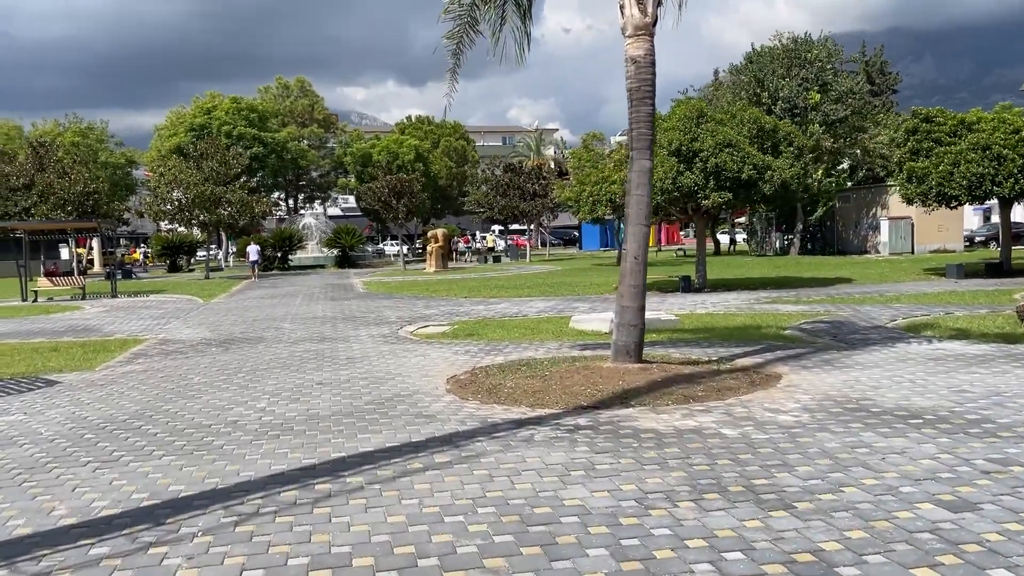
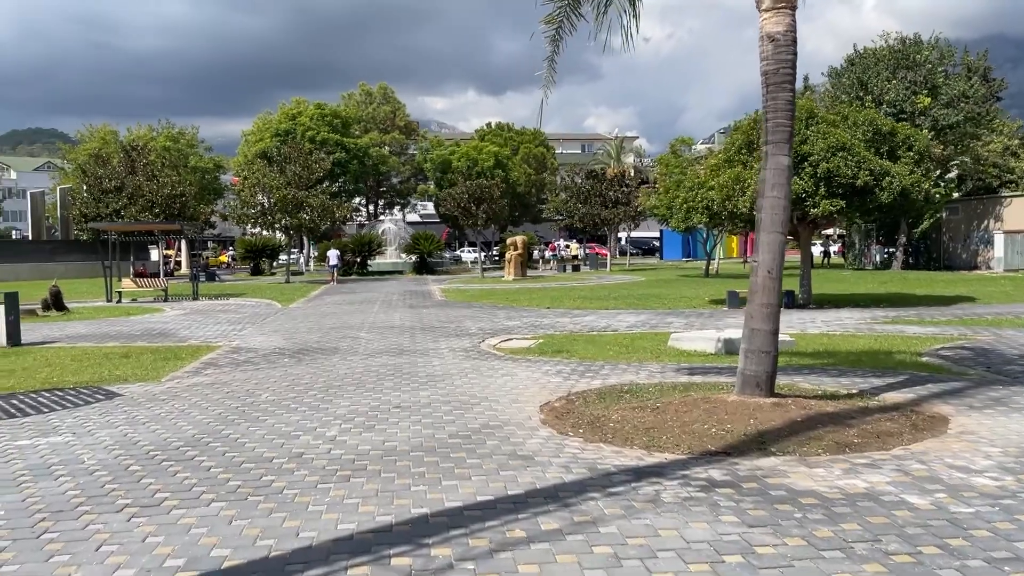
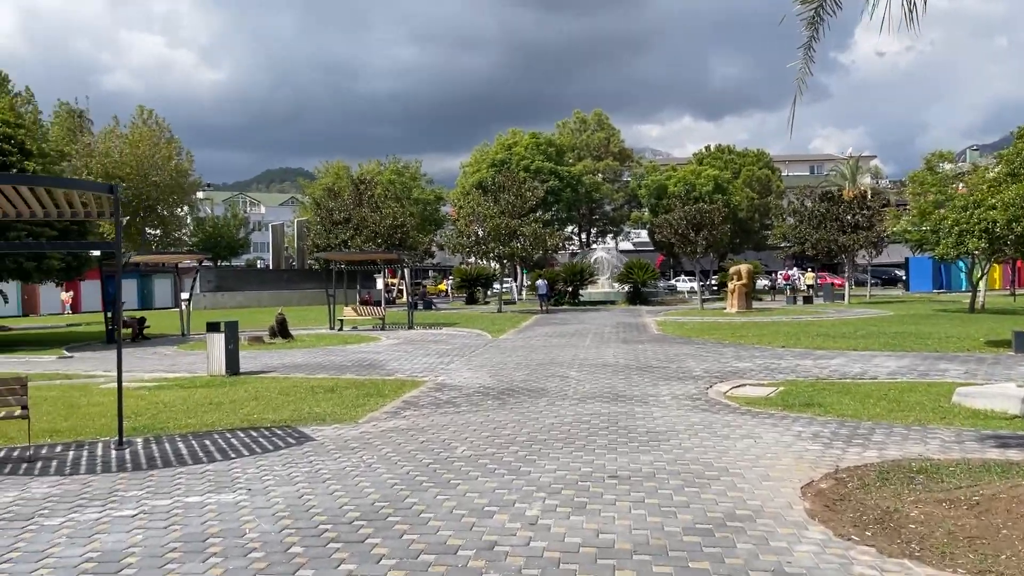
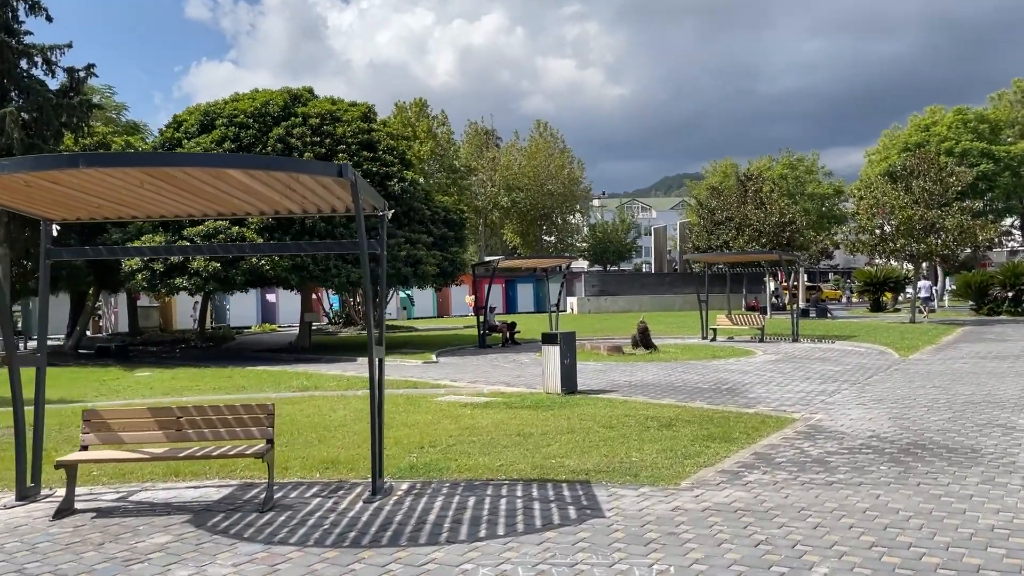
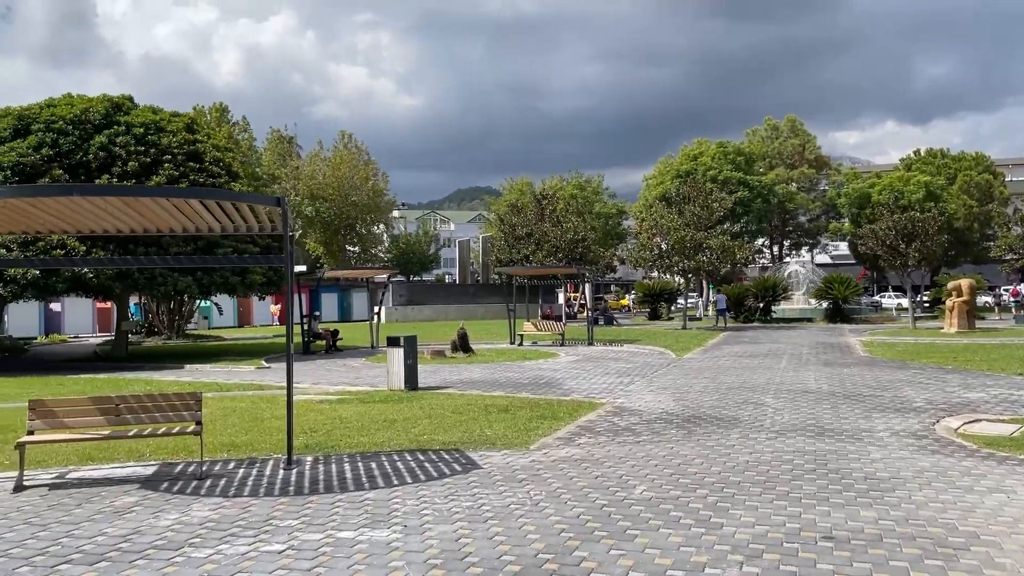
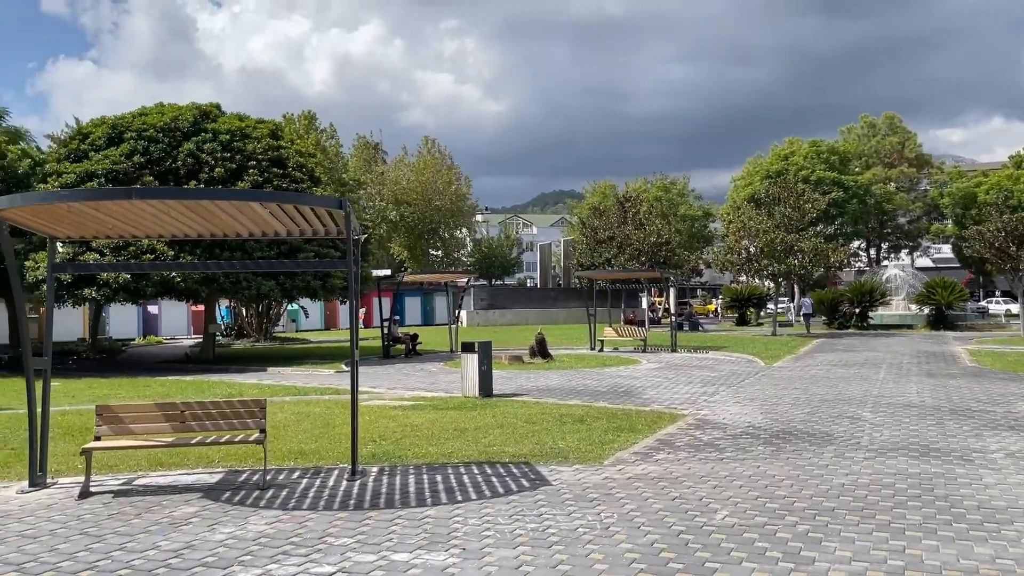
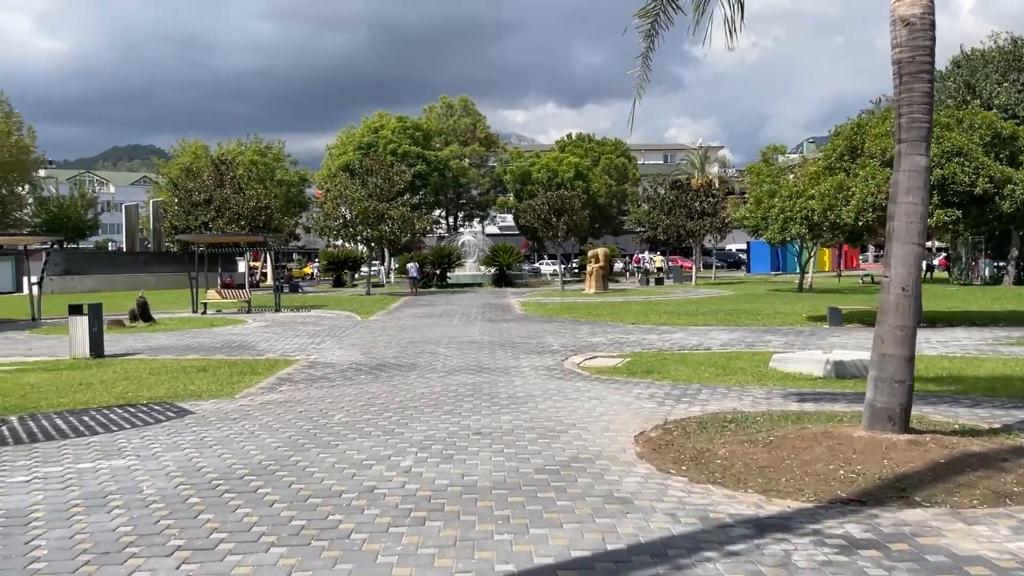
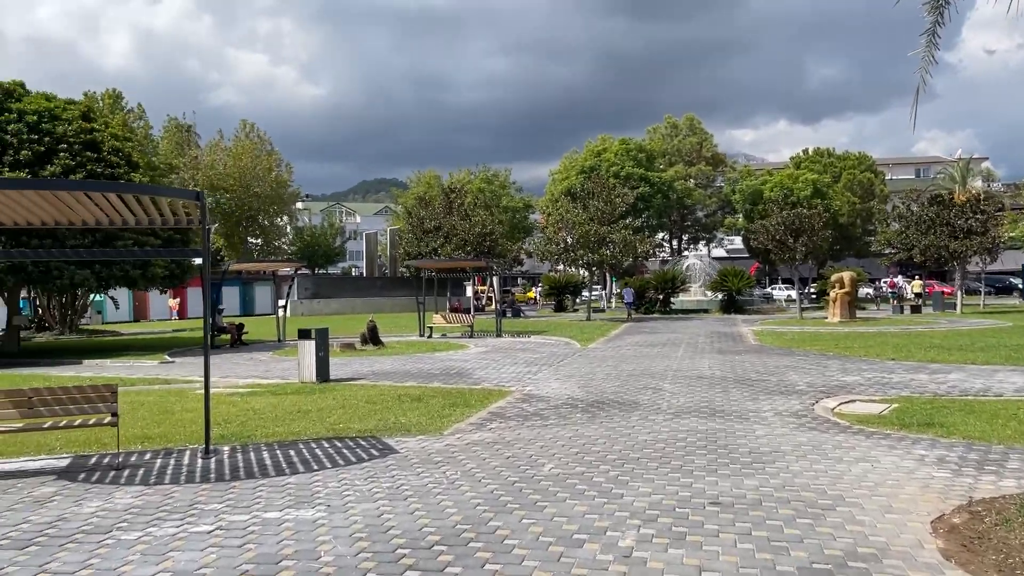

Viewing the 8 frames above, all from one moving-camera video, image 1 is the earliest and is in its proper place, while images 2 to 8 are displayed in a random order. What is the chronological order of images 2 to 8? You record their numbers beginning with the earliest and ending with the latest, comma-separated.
2, 7, 3, 8, 5, 6, 4
